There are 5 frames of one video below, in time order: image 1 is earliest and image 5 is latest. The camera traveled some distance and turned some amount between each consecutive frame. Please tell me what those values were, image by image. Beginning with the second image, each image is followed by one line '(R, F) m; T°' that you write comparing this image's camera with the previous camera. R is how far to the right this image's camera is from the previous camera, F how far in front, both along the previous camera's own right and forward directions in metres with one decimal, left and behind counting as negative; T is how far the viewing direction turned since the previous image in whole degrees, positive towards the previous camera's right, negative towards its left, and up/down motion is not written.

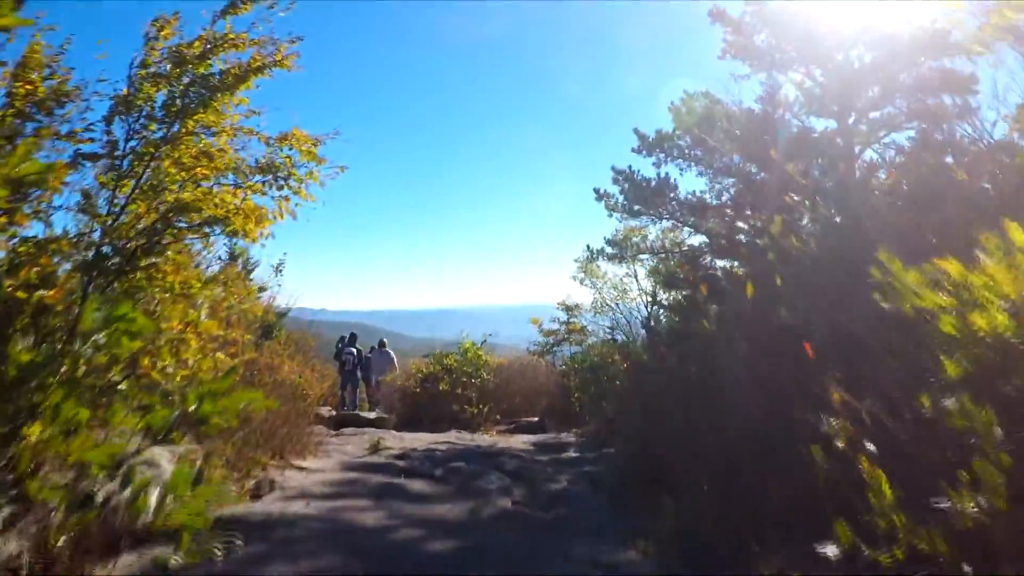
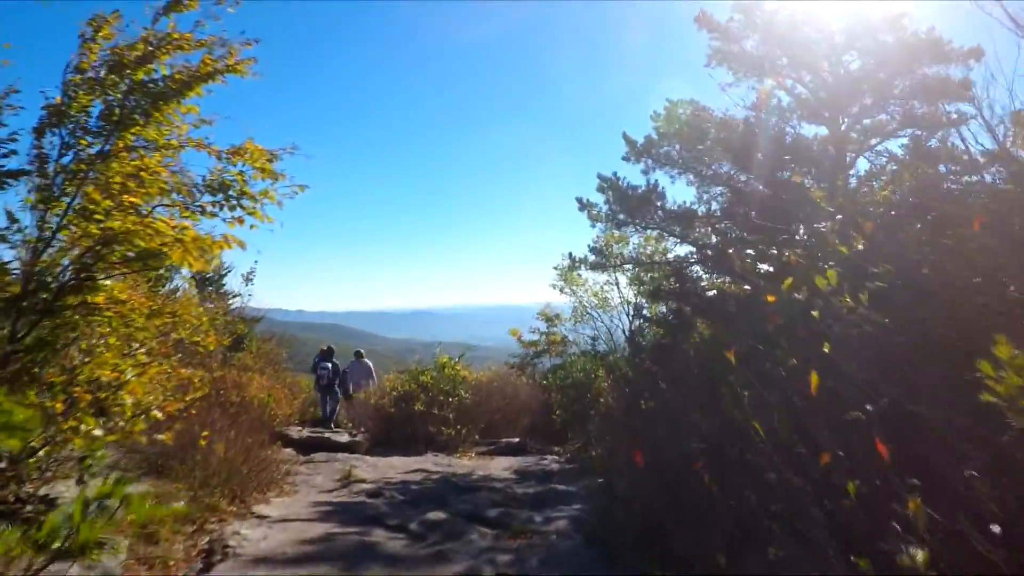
(0.0, +0.5) m; +2°
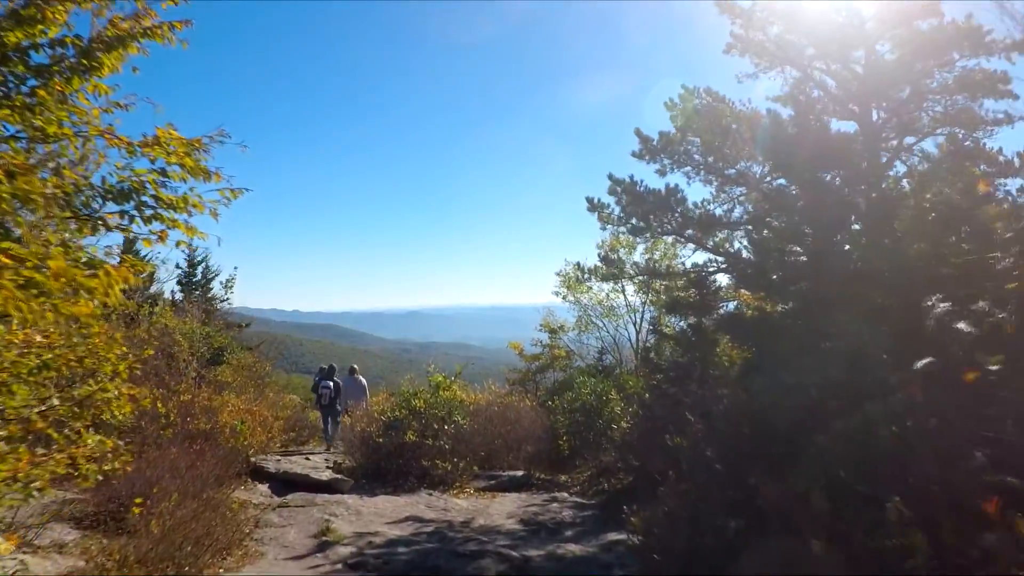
(-0.1, +1.1) m; 0°
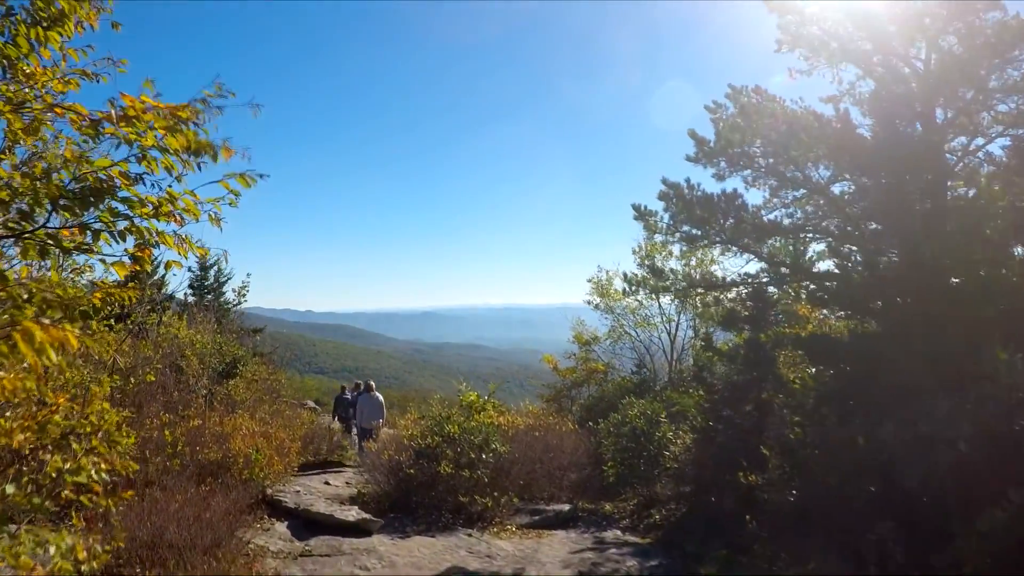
(-0.4, +0.9) m; -1°
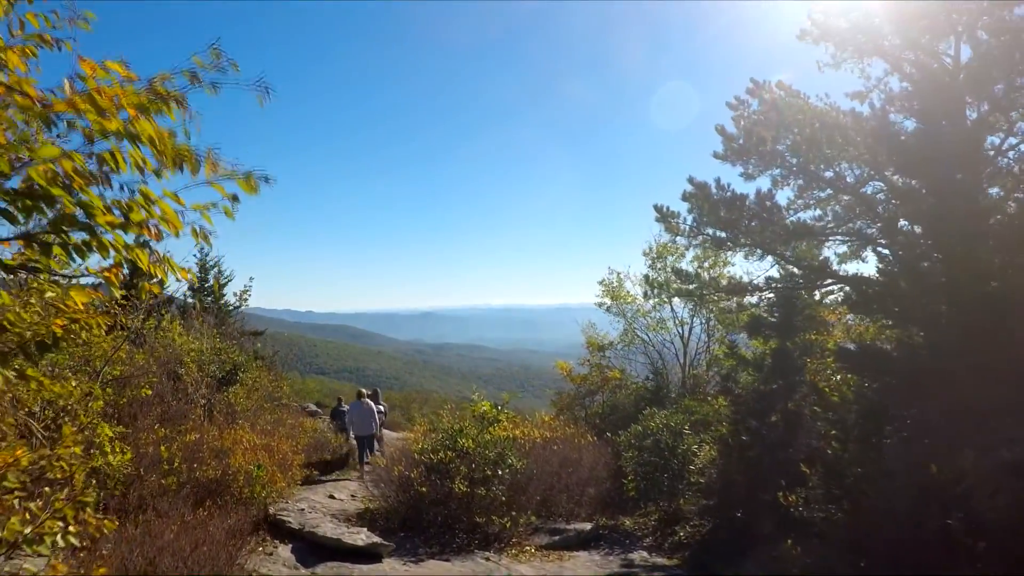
(-0.2, +0.5) m; 0°
